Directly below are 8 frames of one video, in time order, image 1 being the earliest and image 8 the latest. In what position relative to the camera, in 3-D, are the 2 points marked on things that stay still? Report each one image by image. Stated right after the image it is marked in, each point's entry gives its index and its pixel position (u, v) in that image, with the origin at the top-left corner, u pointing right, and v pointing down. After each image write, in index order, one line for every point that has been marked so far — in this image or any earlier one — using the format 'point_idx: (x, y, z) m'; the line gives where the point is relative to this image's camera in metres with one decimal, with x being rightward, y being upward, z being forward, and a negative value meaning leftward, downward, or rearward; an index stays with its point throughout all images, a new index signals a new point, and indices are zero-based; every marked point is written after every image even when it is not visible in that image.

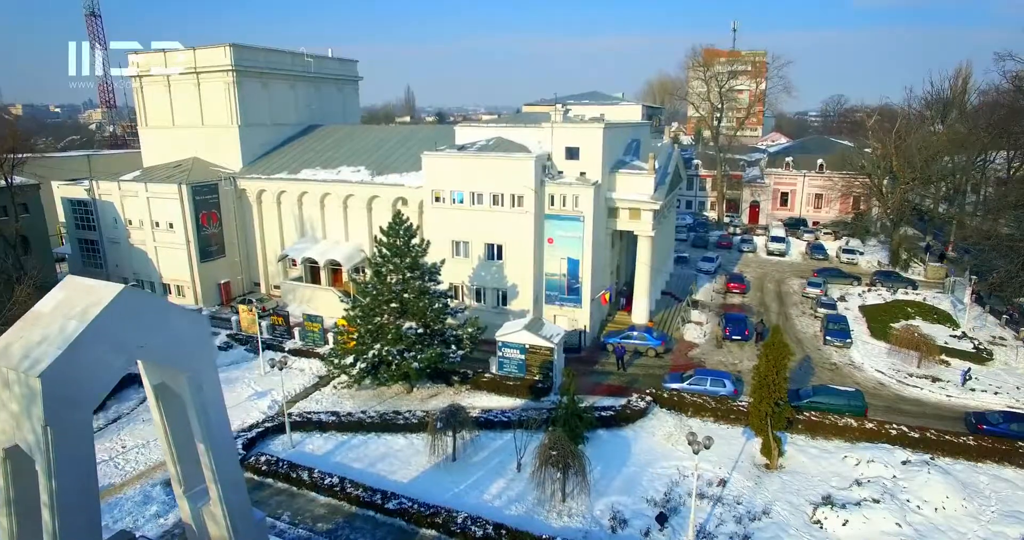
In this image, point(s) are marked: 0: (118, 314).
0: (-6.2, -0.7, +9.4) m
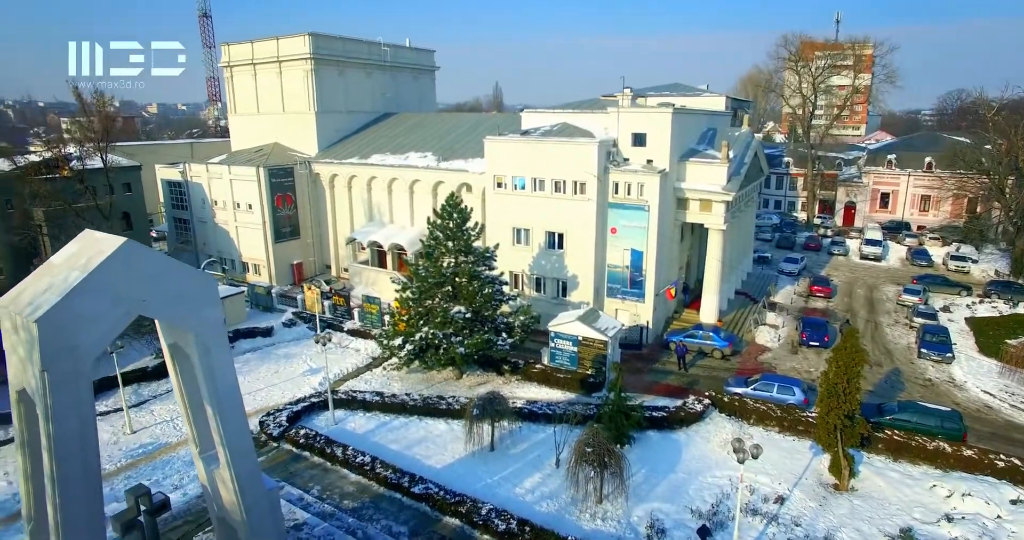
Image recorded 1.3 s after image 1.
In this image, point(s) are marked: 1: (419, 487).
0: (-6.1, +0.1, +9.3) m
1: (-2.5, -5.8, +16.1) m
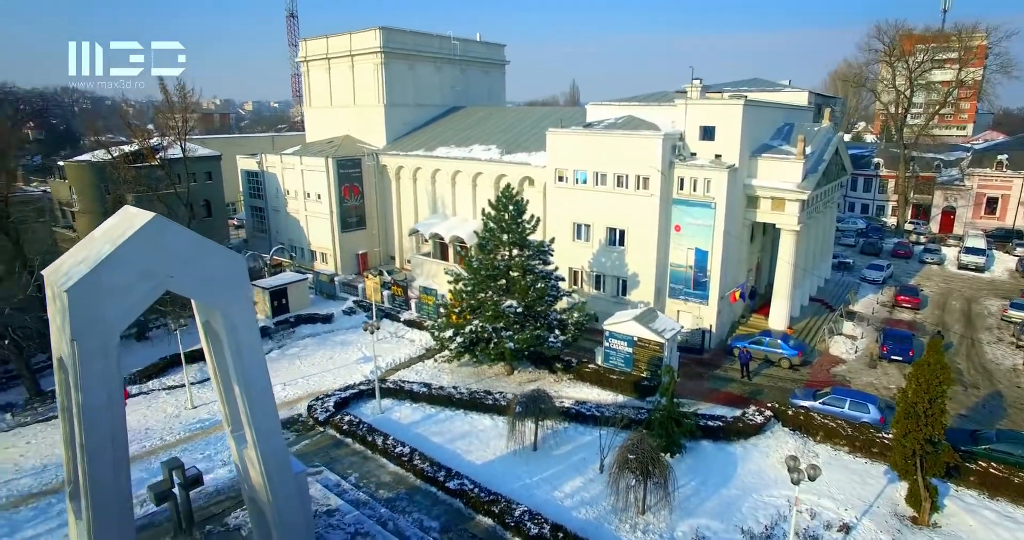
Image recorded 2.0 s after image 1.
0: (-5.7, +0.5, +9.3) m
1: (-1.5, -5.5, +15.7) m
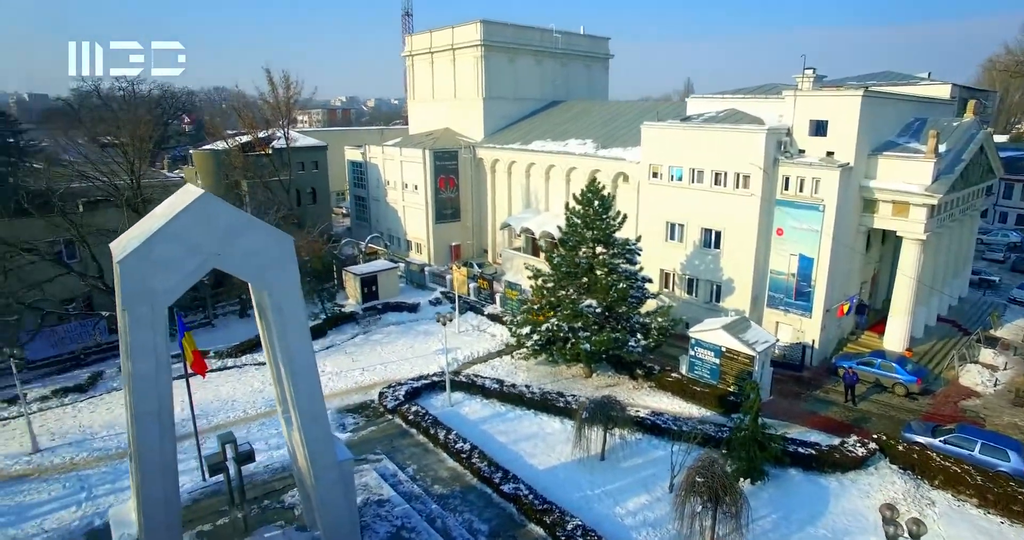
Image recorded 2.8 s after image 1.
0: (-5.0, +0.8, +9.4) m
1: (-0.1, -5.4, +15.1) m
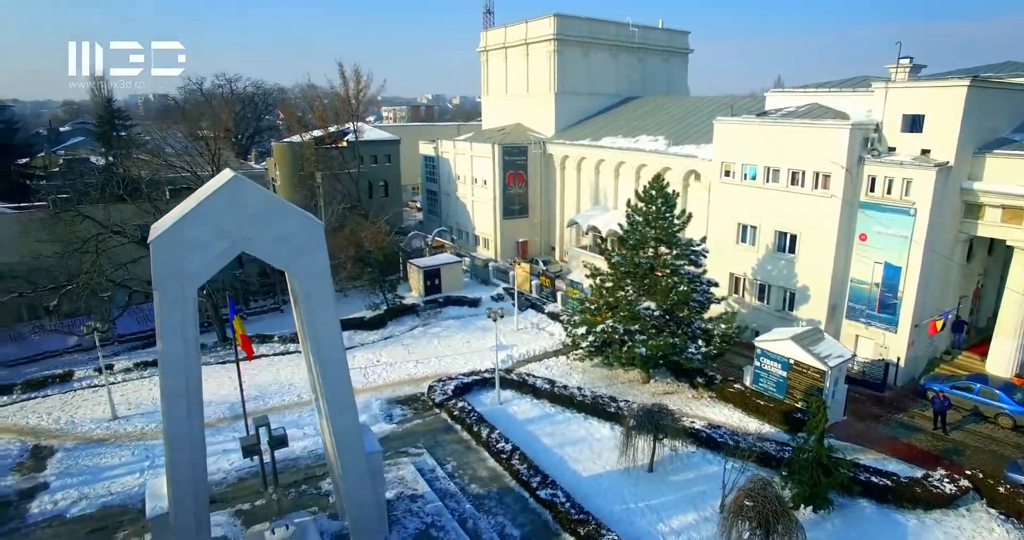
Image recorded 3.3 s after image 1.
0: (-4.5, +1.1, +9.5) m
1: (+0.8, -5.3, +14.5) m
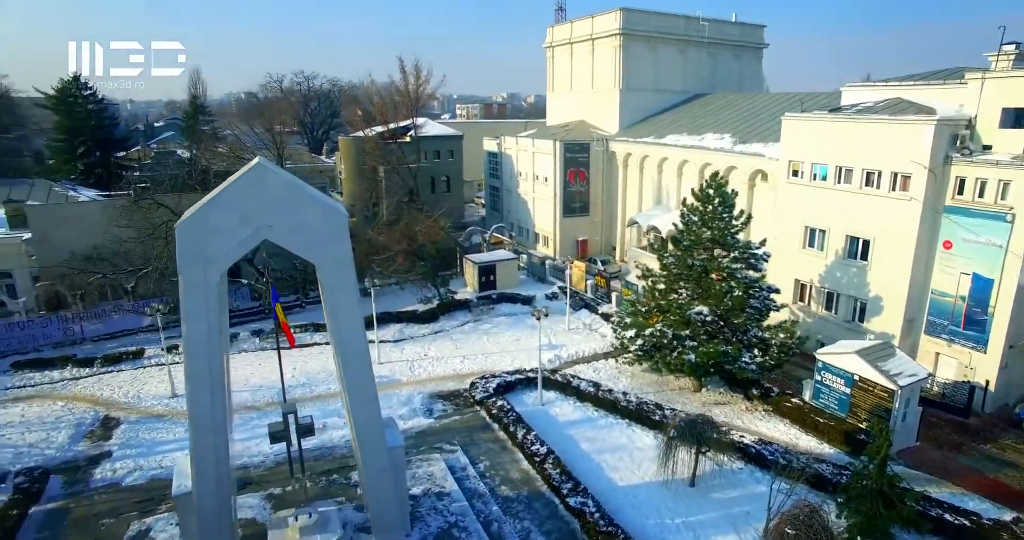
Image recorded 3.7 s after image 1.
0: (-4.2, +1.3, +9.5) m
1: (+1.5, -5.3, +13.9) m
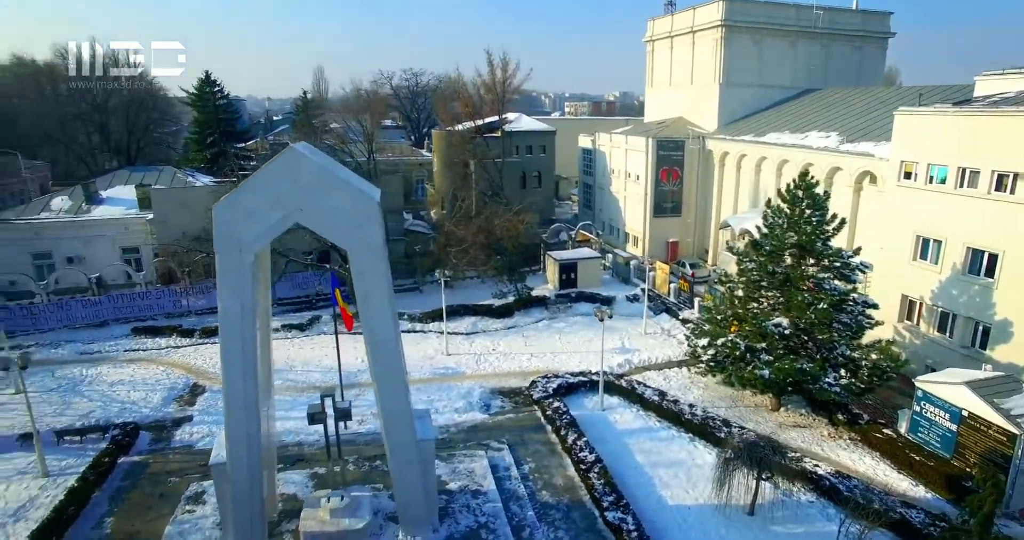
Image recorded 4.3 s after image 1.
0: (-3.7, +1.5, +9.7) m
1: (+2.3, -5.3, +13.1) m
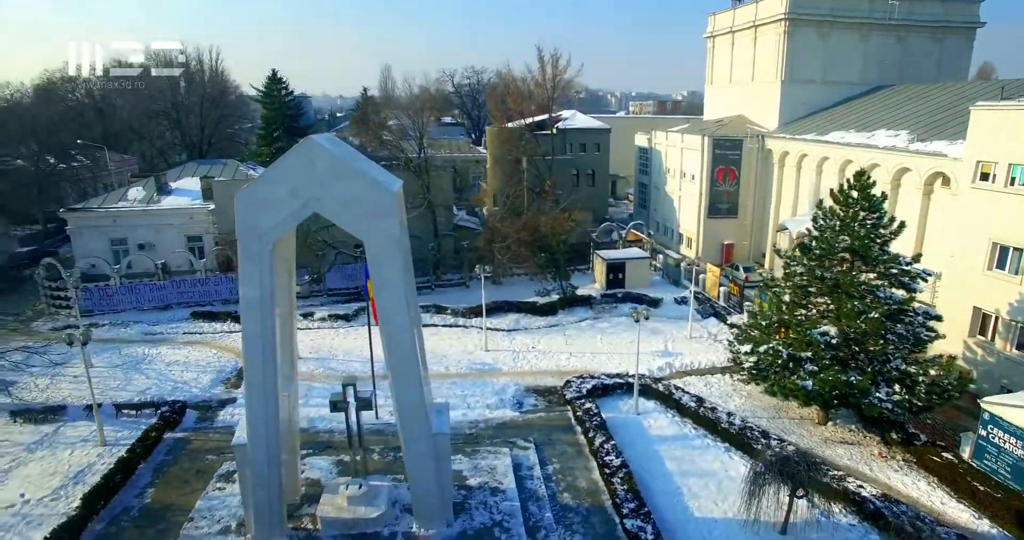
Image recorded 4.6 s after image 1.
0: (-3.4, +1.7, +9.8) m
1: (+2.6, -5.3, +12.6) m
